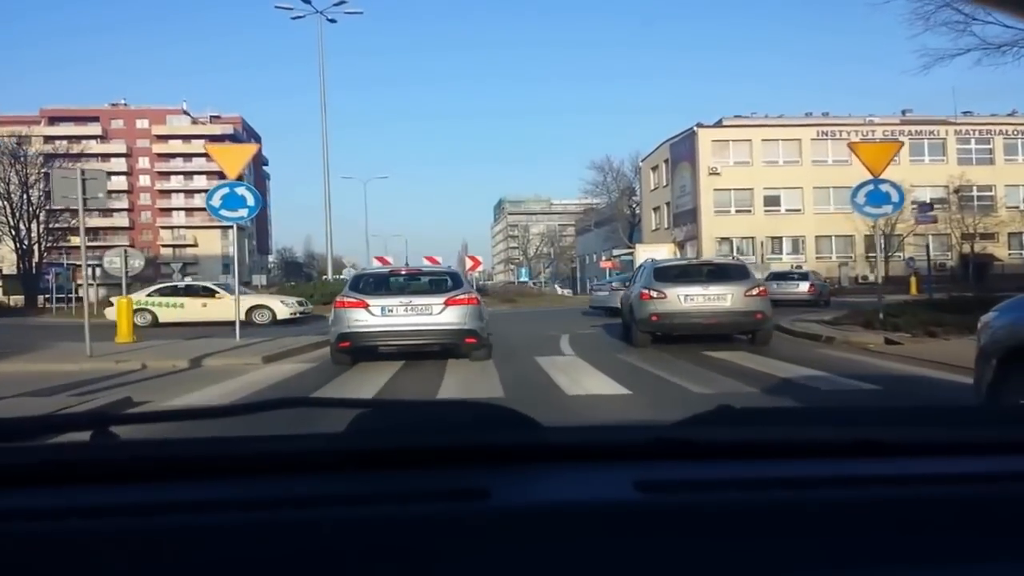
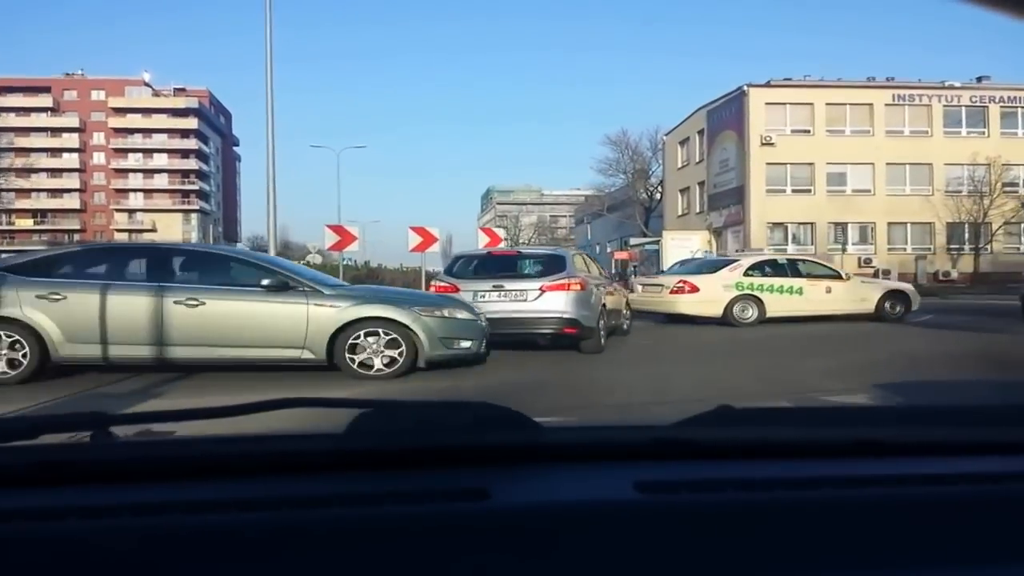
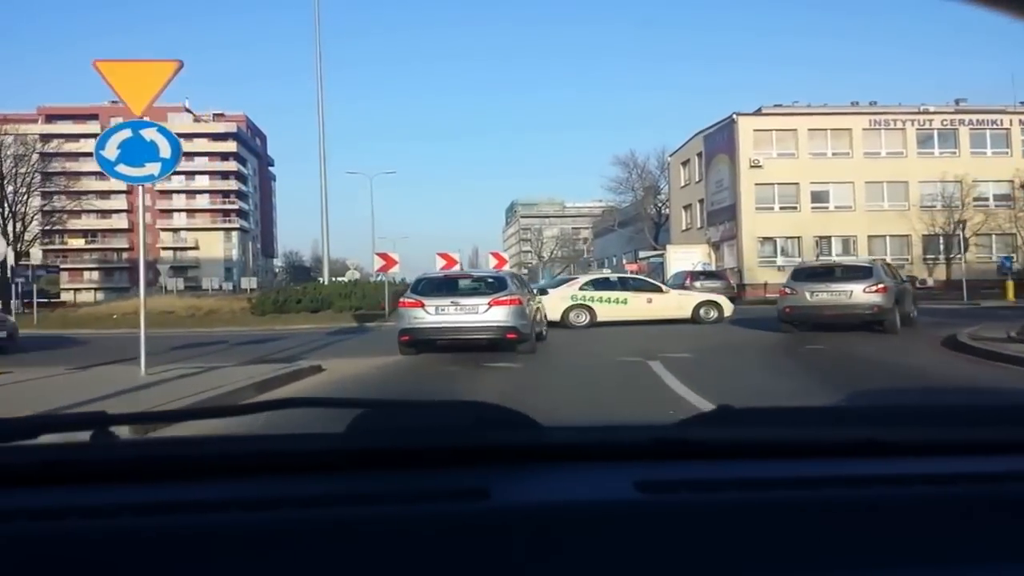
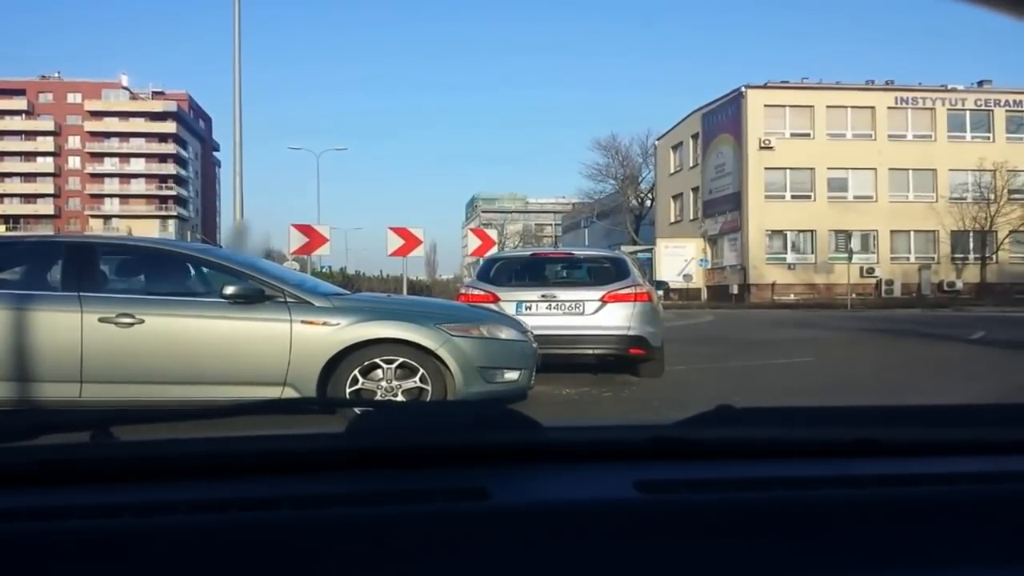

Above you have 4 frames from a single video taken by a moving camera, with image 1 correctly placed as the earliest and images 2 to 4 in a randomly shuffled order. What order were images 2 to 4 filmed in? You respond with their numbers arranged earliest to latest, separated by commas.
3, 2, 4
